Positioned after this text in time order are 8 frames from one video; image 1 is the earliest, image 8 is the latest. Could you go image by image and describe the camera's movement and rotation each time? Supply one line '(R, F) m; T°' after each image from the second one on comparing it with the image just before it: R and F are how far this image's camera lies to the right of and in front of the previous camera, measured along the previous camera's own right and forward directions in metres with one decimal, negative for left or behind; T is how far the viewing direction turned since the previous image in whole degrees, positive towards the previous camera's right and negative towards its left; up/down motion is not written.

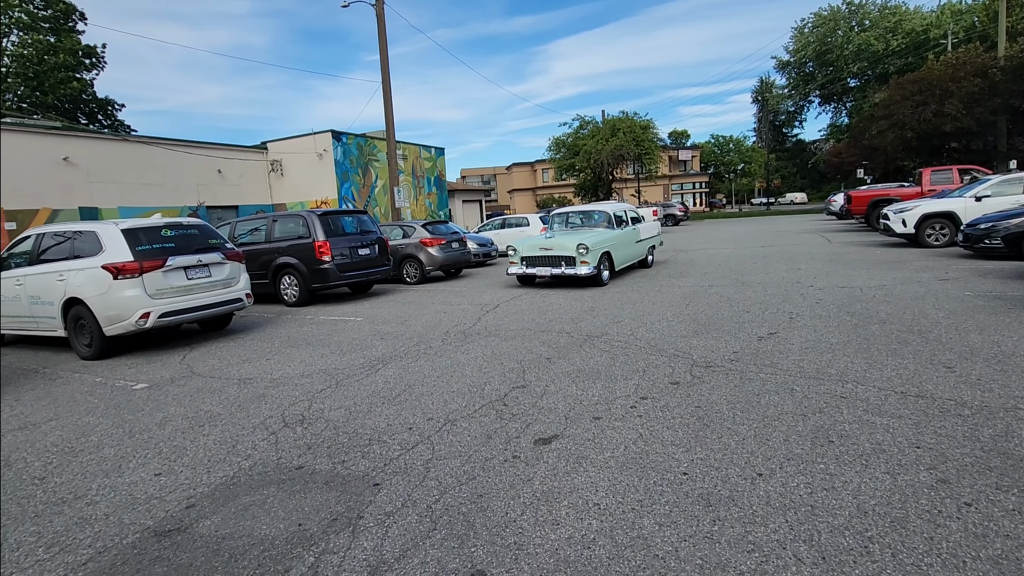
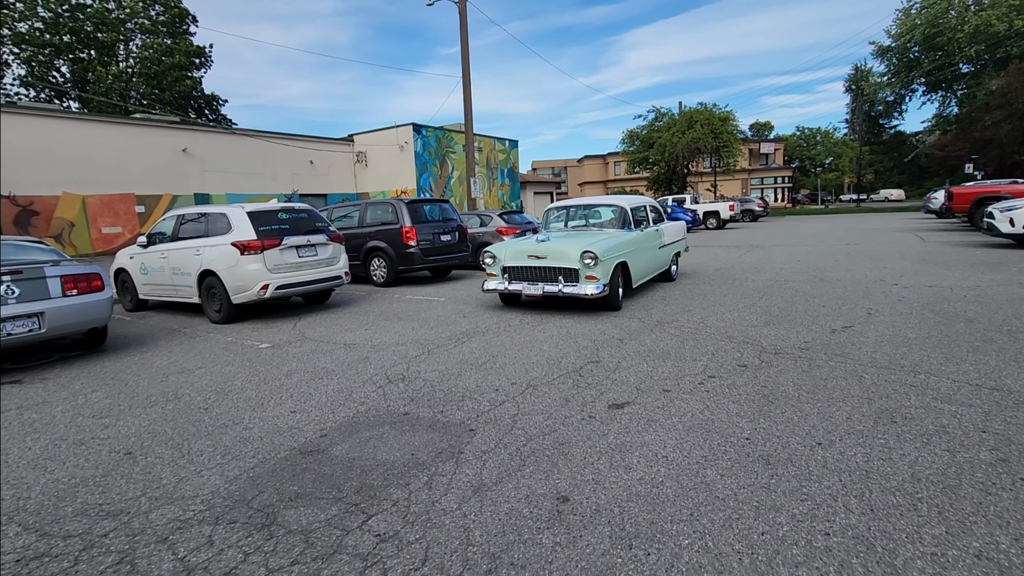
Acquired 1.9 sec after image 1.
(-0.1, -0.5) m; -7°
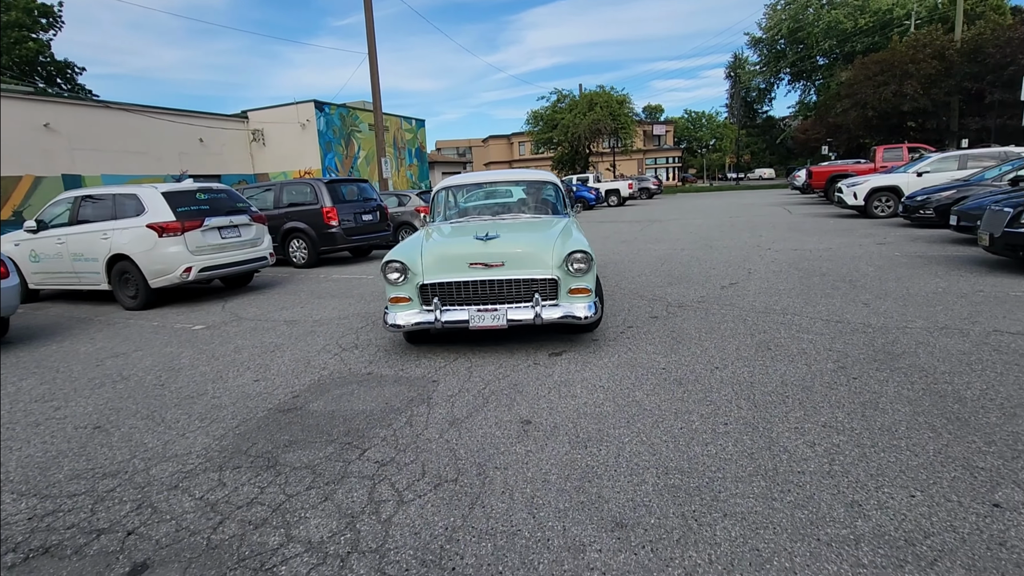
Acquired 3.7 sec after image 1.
(-0.4, -0.5) m; +10°
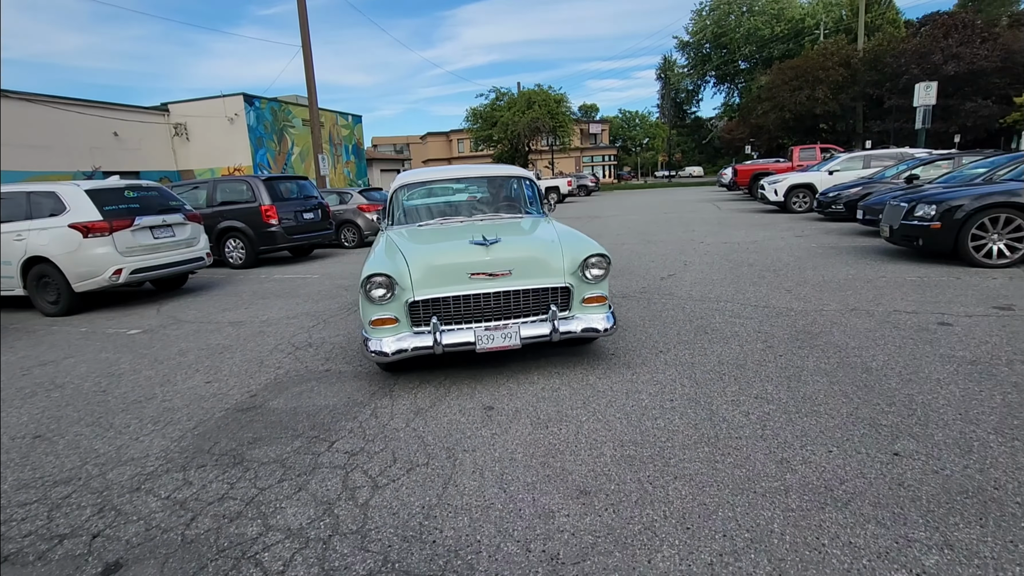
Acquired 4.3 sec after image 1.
(-0.1, -0.2) m; +6°
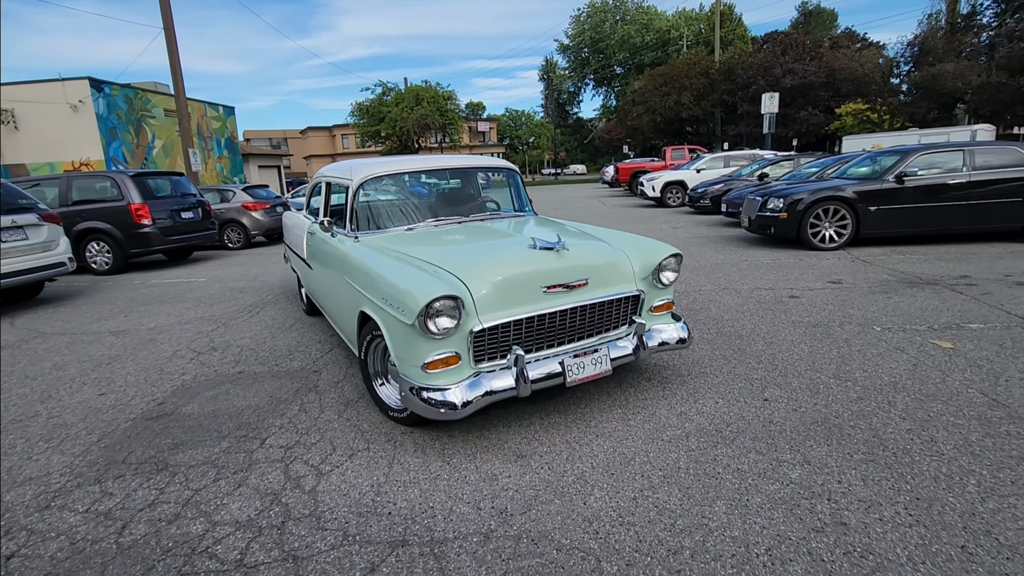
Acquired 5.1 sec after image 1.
(-0.2, -0.2) m; +12°
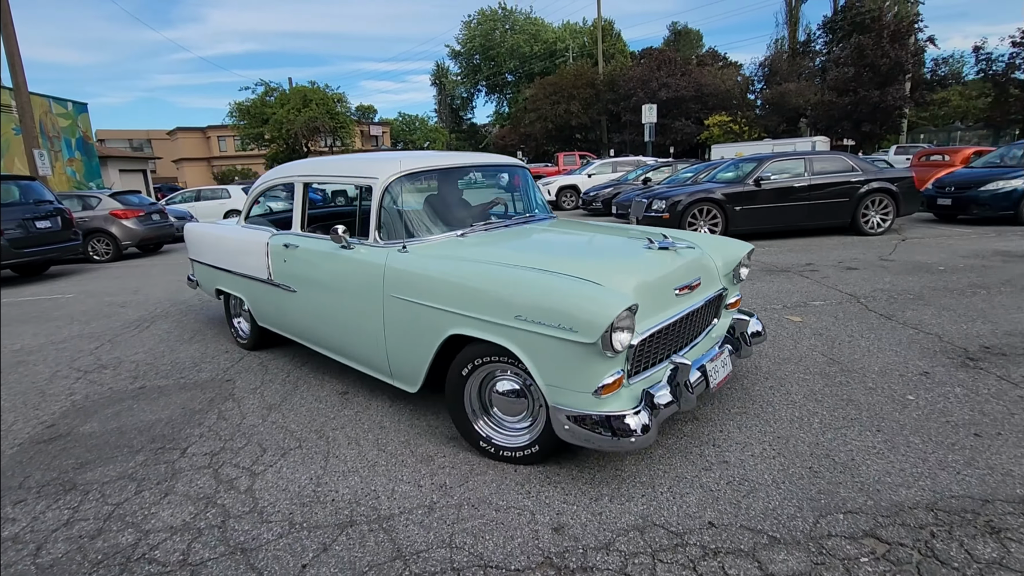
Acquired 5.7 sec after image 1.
(-0.2, -0.3) m; +11°
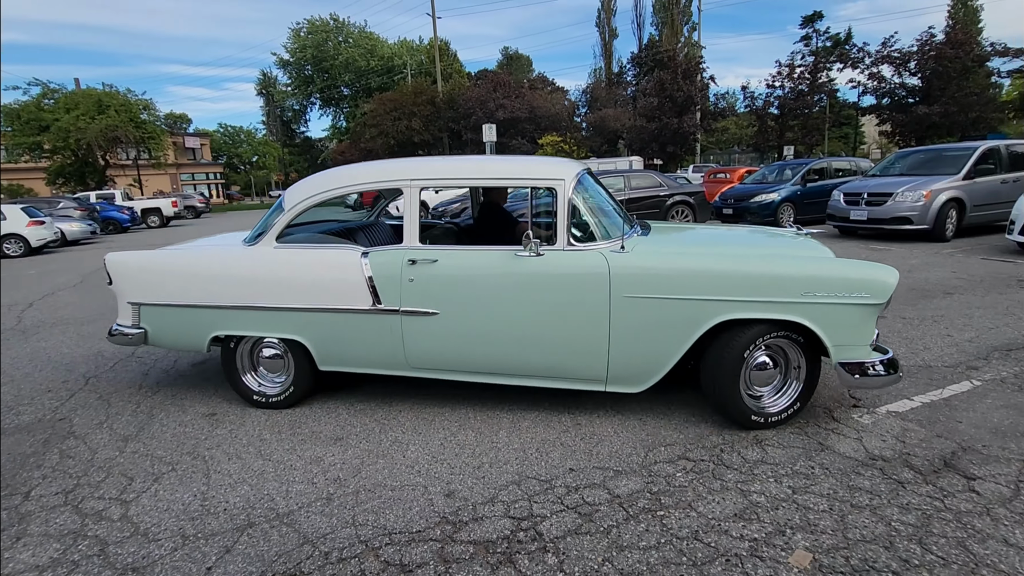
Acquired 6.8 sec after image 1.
(-0.2, -0.4) m; +16°
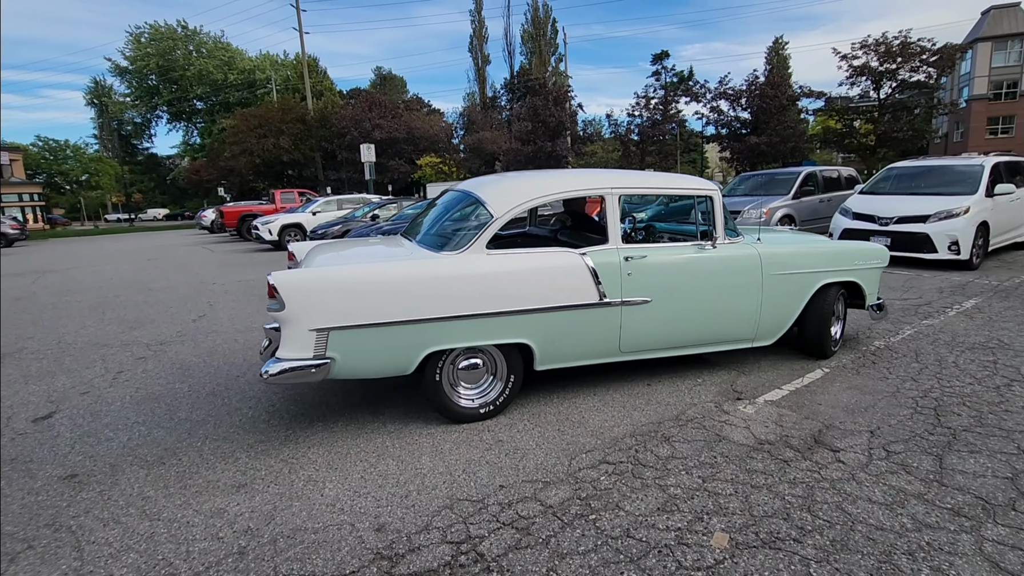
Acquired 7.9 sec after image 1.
(-0.2, 0.0) m; +13°
